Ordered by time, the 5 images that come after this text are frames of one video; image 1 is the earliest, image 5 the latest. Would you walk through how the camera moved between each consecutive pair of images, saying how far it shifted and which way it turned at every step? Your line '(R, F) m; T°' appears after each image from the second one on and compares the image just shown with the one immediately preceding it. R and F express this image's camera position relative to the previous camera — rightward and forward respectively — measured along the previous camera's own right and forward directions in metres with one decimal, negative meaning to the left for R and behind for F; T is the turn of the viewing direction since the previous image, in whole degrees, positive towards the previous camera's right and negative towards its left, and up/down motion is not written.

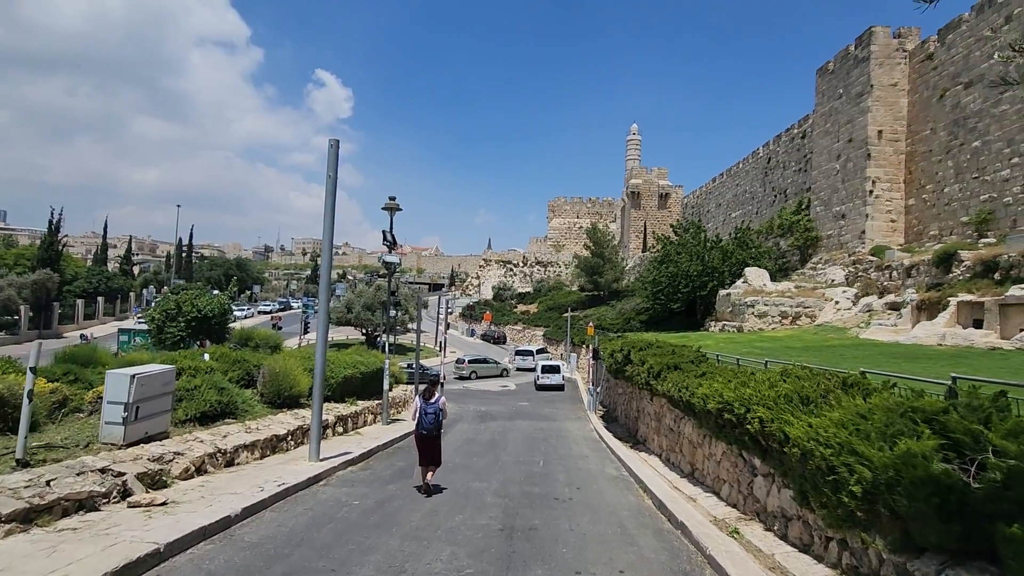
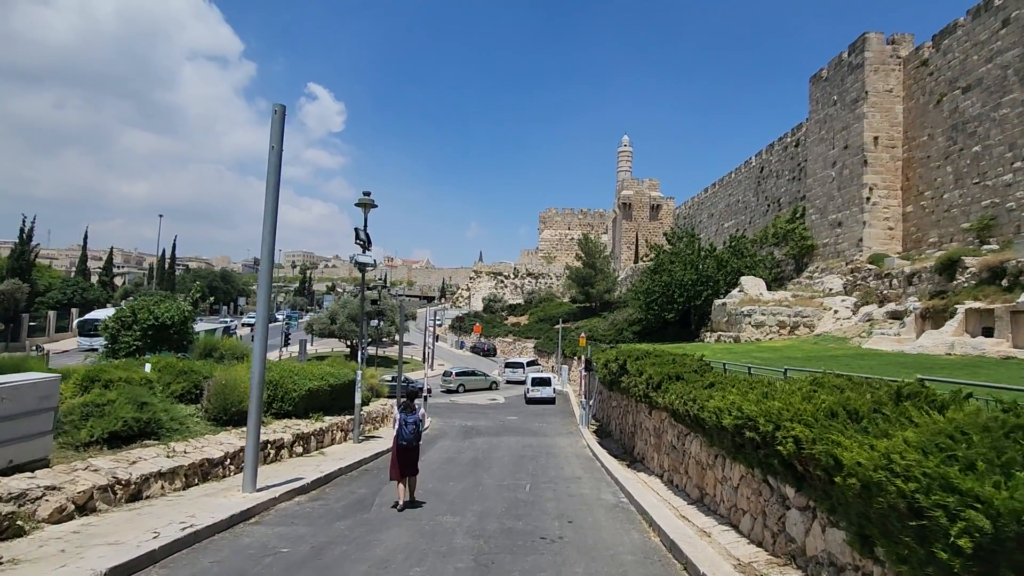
(+0.2, +1.2) m; +1°
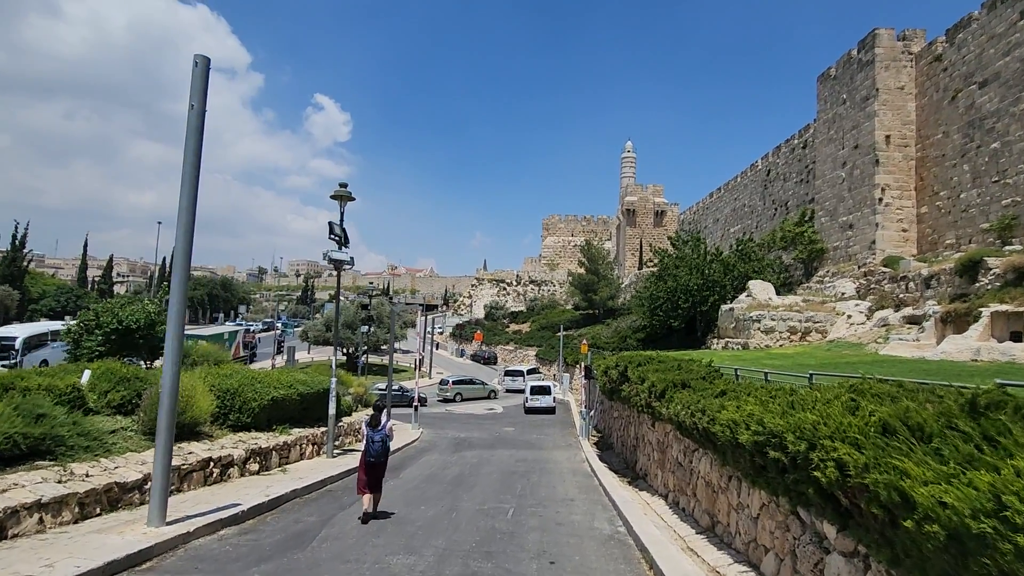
(+0.3, +1.1) m; -1°
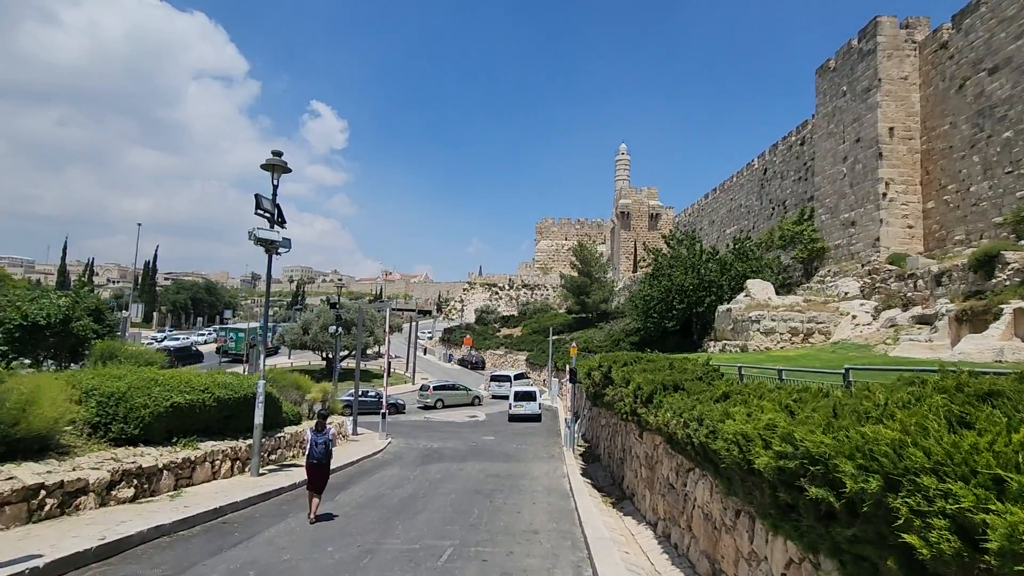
(+0.6, +1.8) m; 0°
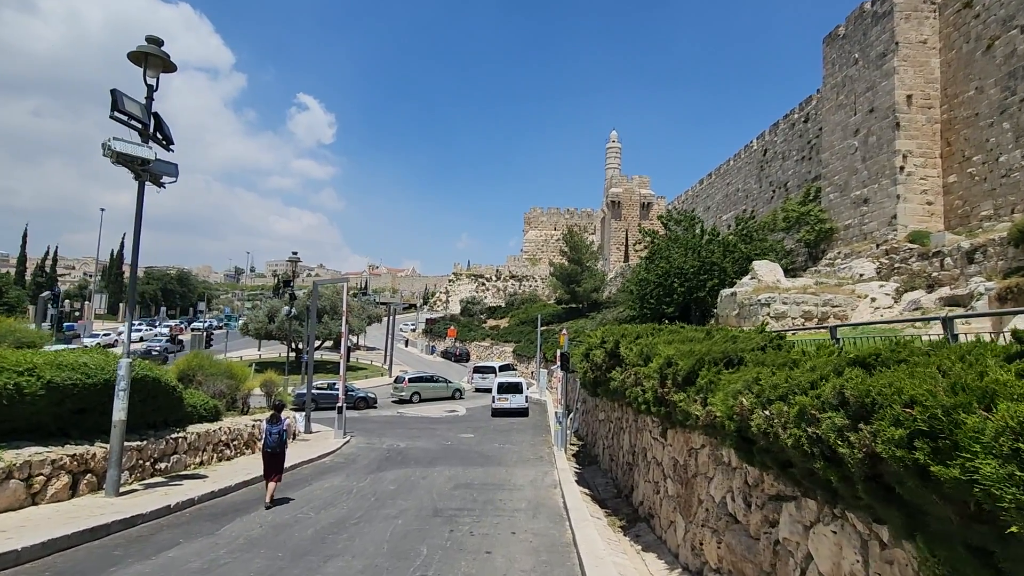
(+0.2, +2.8) m; +1°
